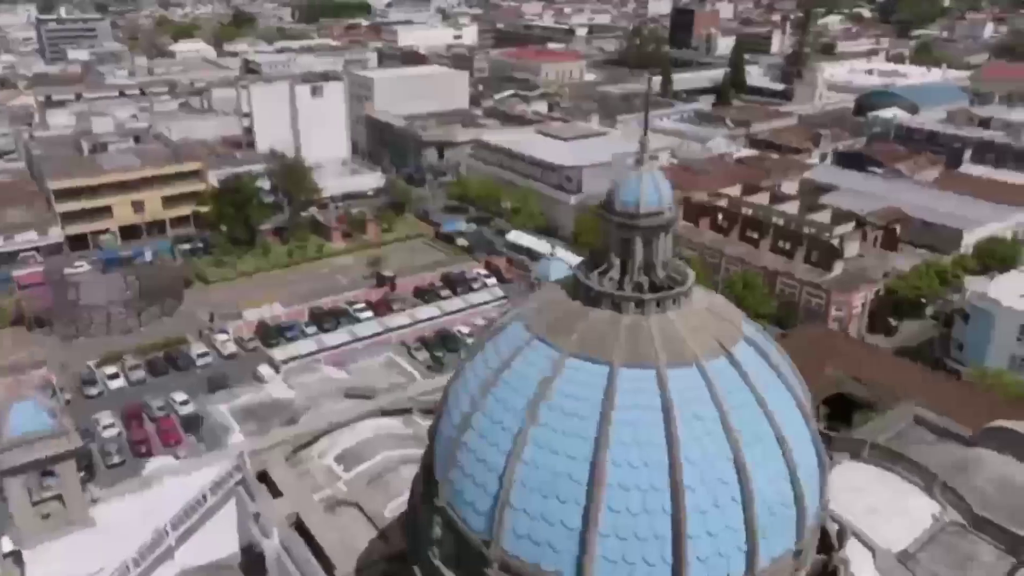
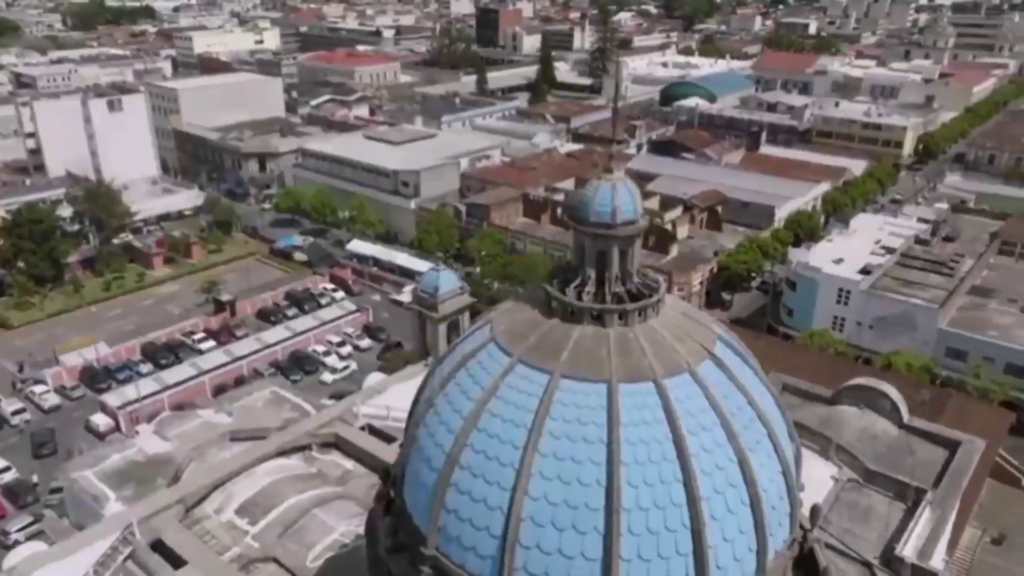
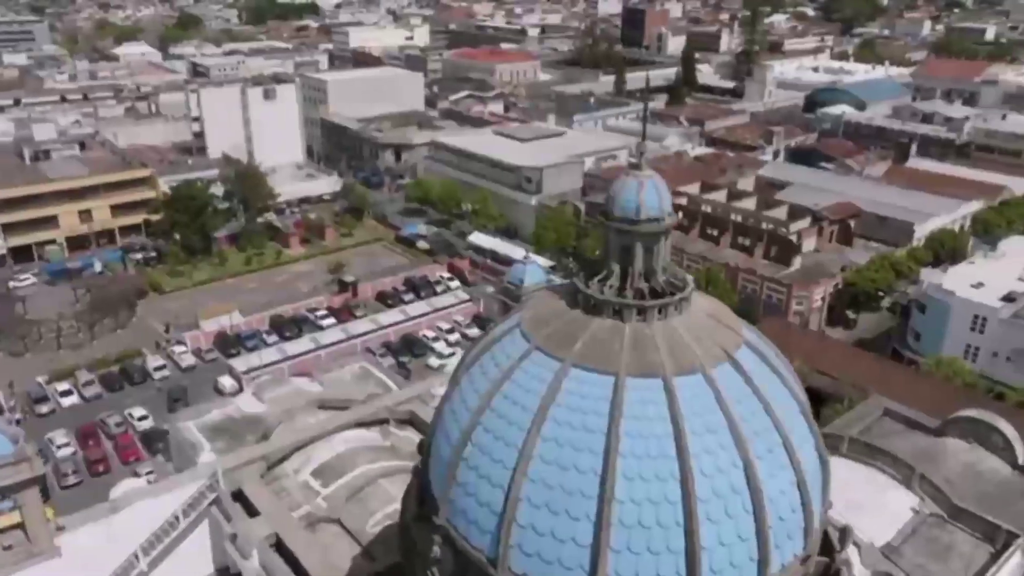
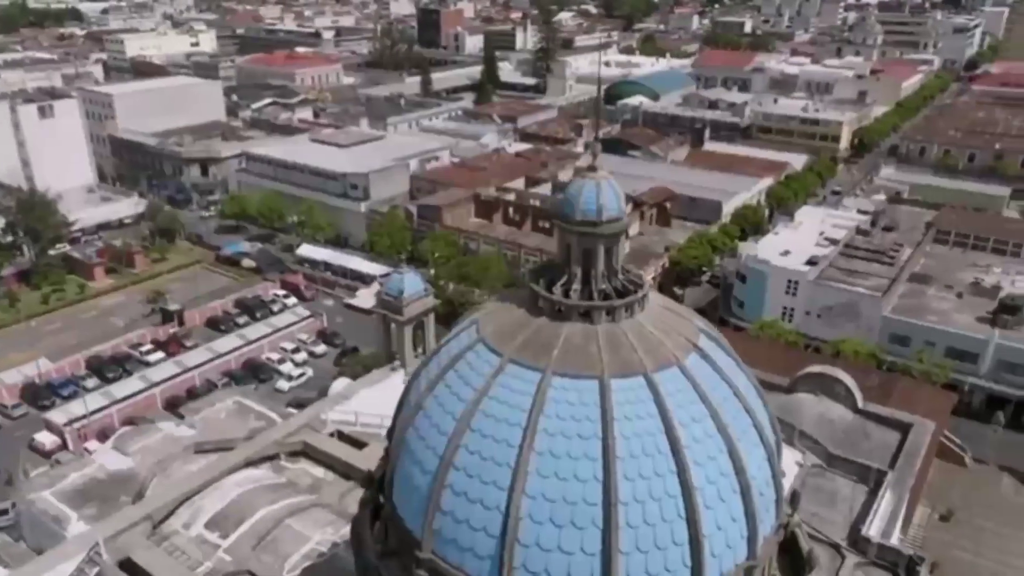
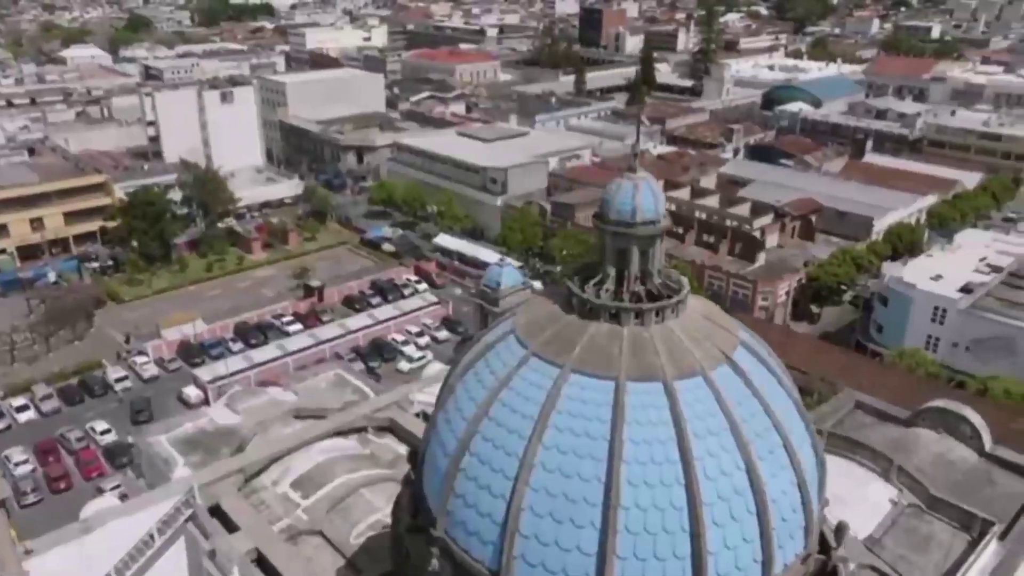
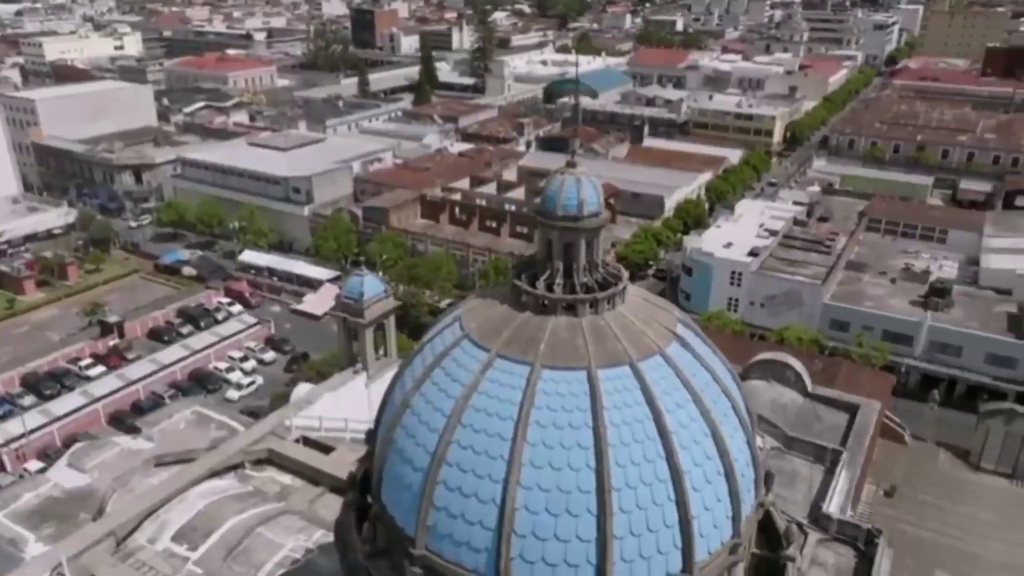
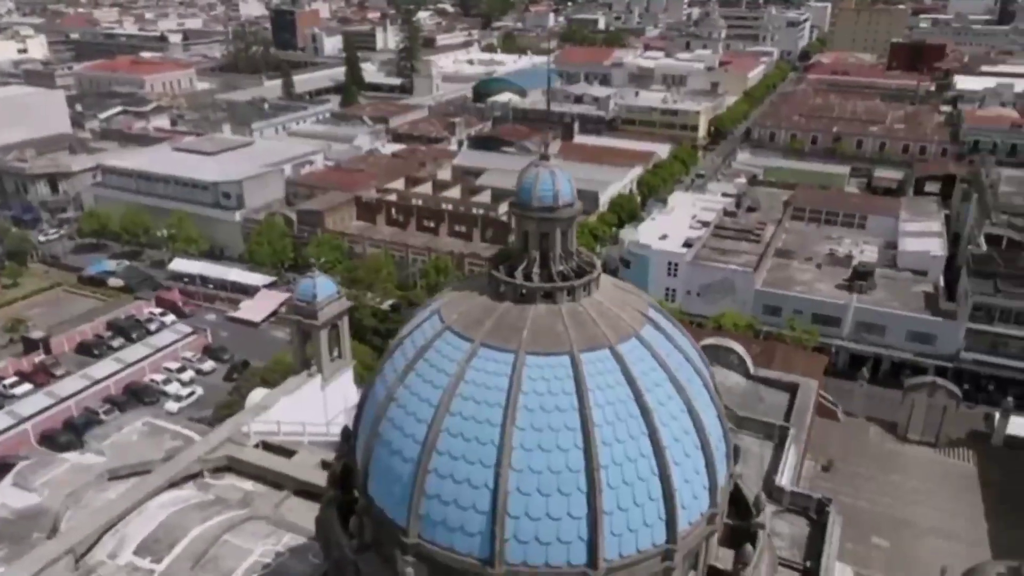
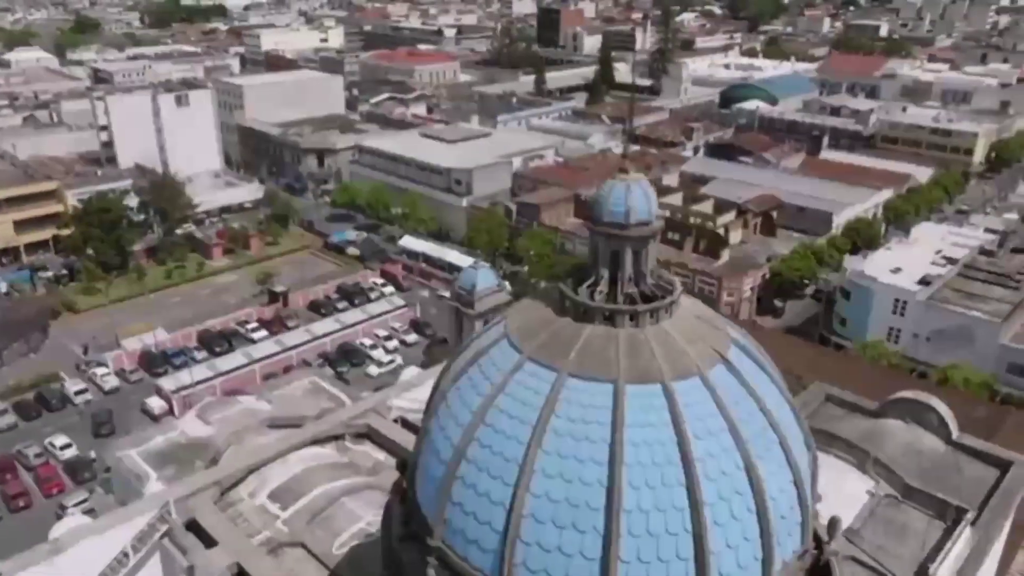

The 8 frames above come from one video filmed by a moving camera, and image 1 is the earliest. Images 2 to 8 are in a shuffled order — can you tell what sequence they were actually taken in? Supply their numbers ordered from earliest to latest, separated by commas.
3, 5, 8, 2, 4, 6, 7
